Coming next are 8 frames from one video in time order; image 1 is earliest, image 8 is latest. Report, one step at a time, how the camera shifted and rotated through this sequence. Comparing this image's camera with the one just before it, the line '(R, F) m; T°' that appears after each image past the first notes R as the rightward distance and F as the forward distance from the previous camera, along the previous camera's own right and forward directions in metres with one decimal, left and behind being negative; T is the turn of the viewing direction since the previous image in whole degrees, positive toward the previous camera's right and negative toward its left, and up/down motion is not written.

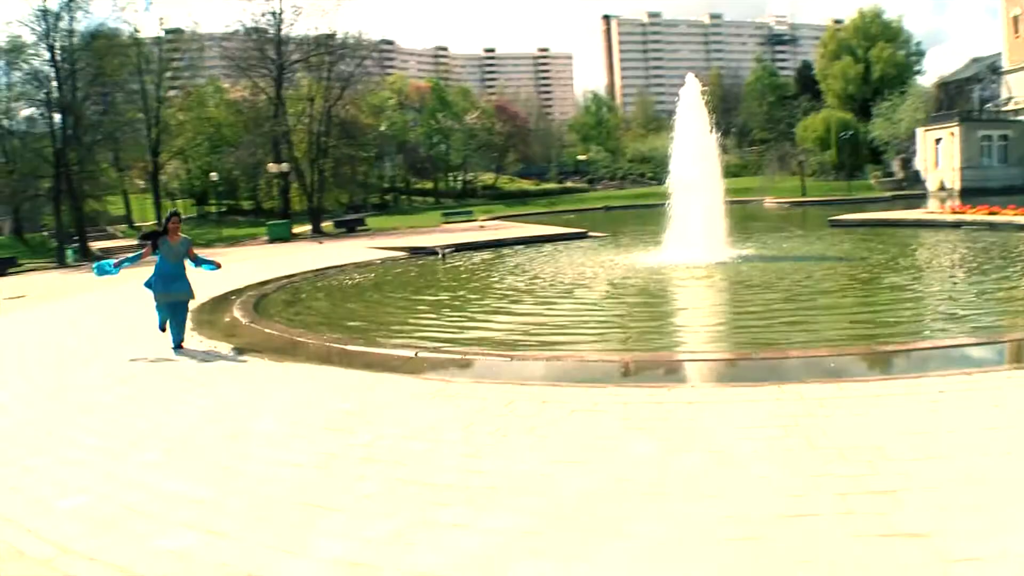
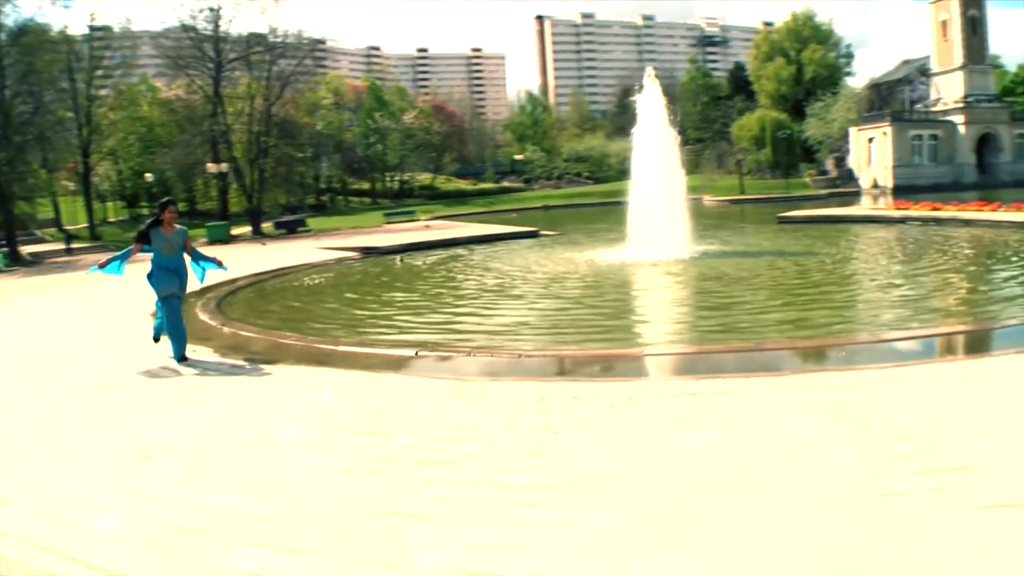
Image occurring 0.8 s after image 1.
(-0.9, +0.1) m; +6°
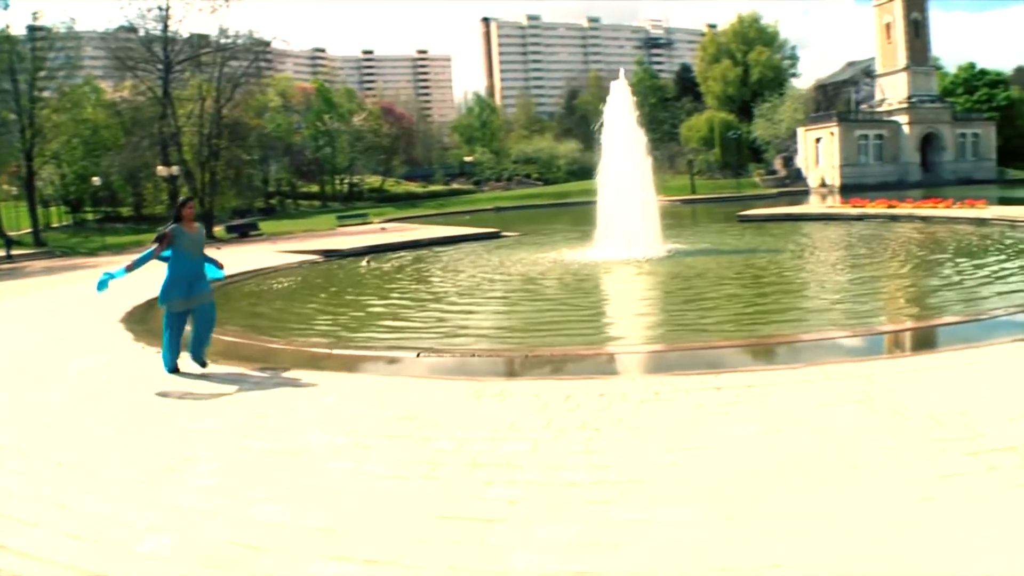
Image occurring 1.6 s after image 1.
(-0.7, +0.1) m; +5°
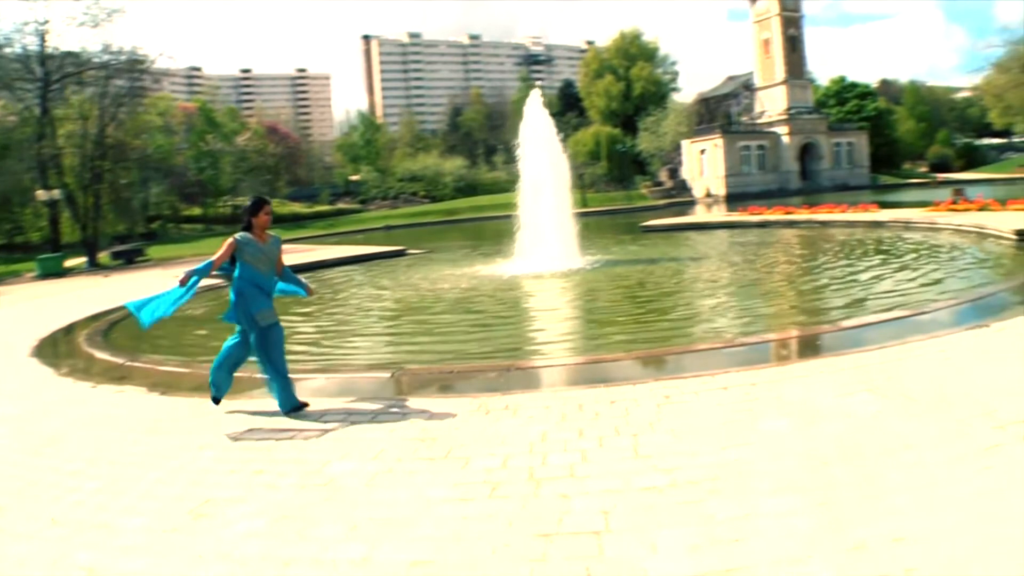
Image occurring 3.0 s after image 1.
(-1.1, +0.2) m; +9°
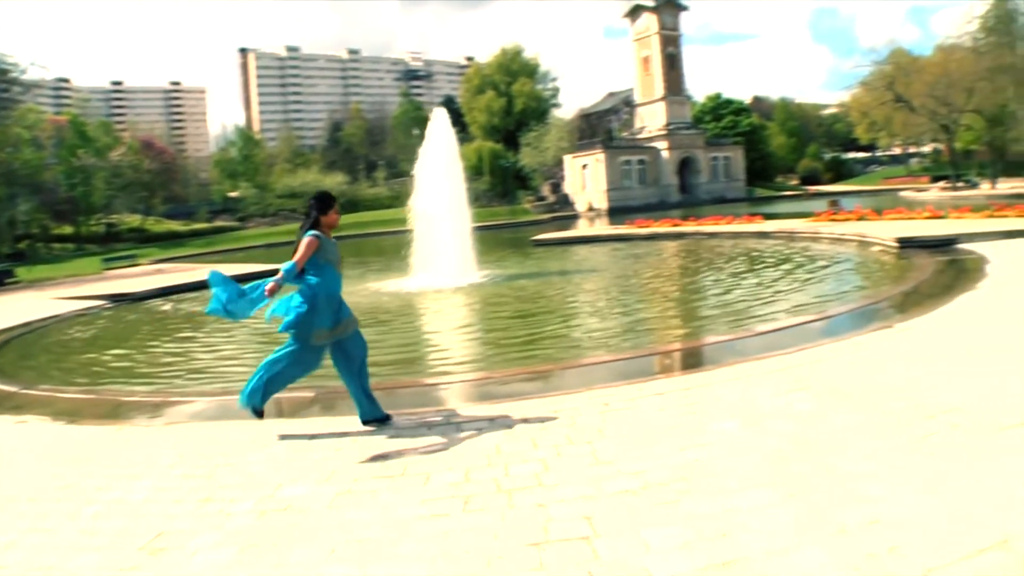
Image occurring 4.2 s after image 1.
(-0.5, +0.1) m; +8°
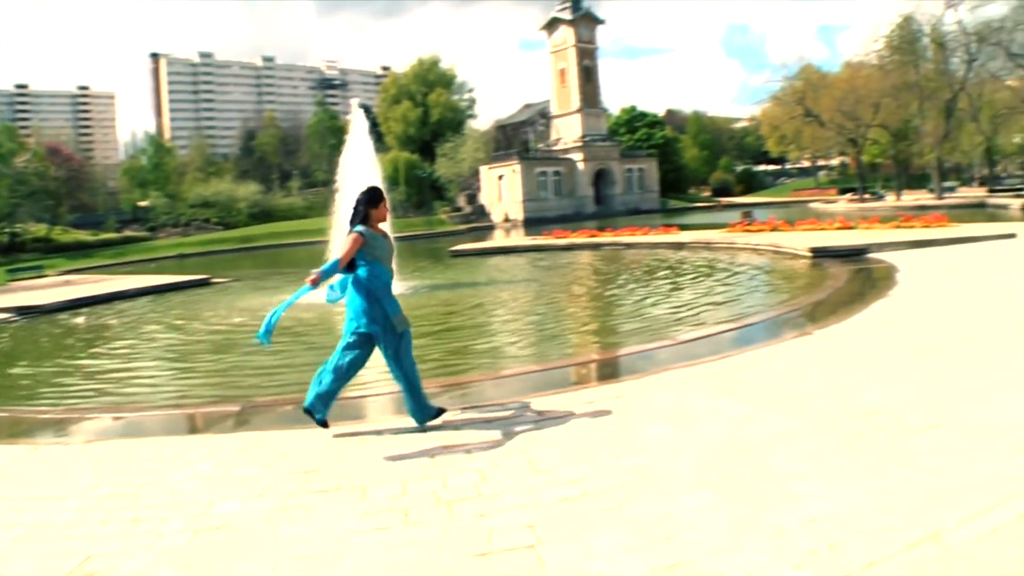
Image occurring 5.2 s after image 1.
(-0.1, 0.0) m; +5°
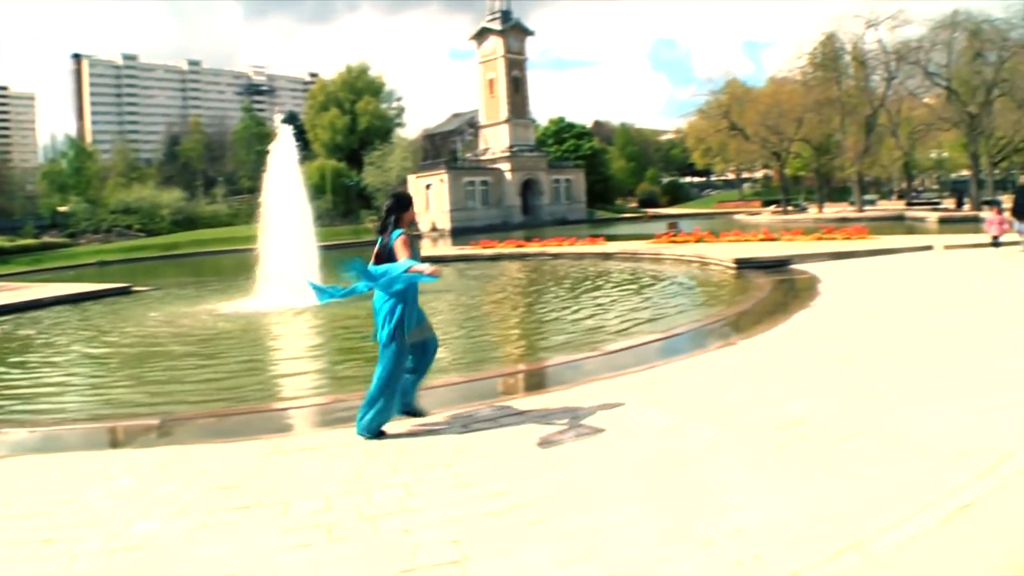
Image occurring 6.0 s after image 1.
(0.0, 0.0) m; +4°
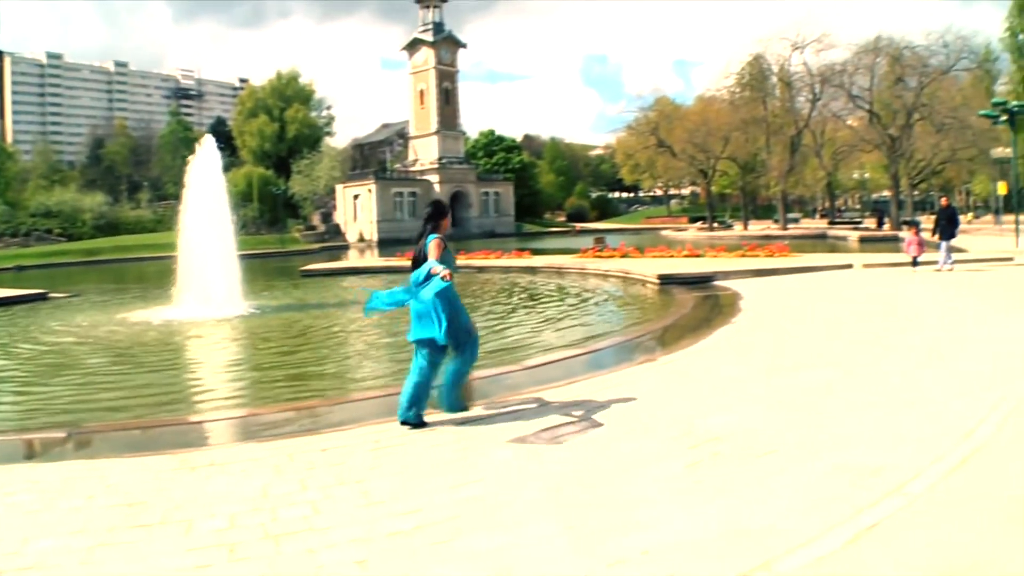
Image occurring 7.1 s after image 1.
(+0.1, 0.0) m; +3°
